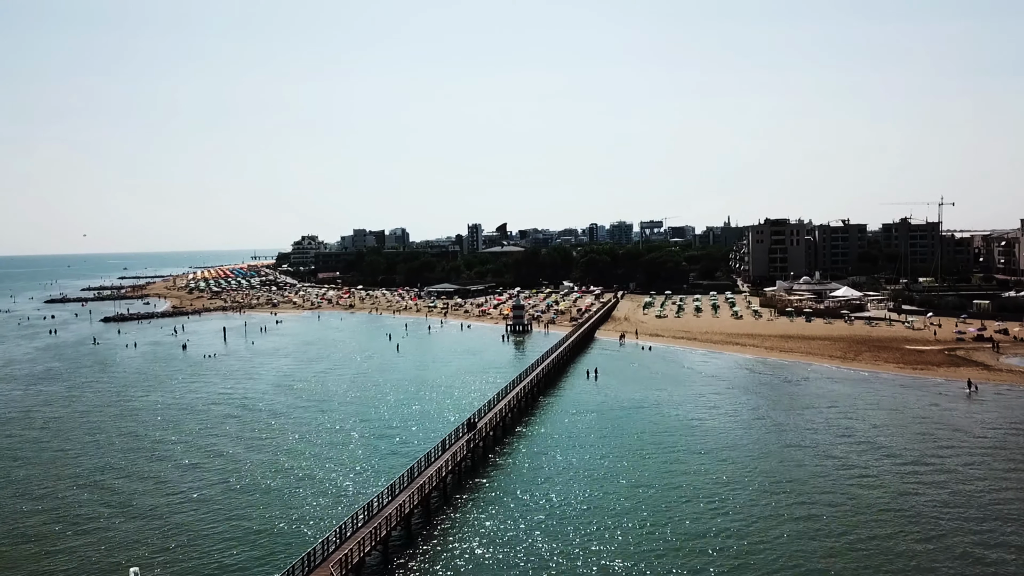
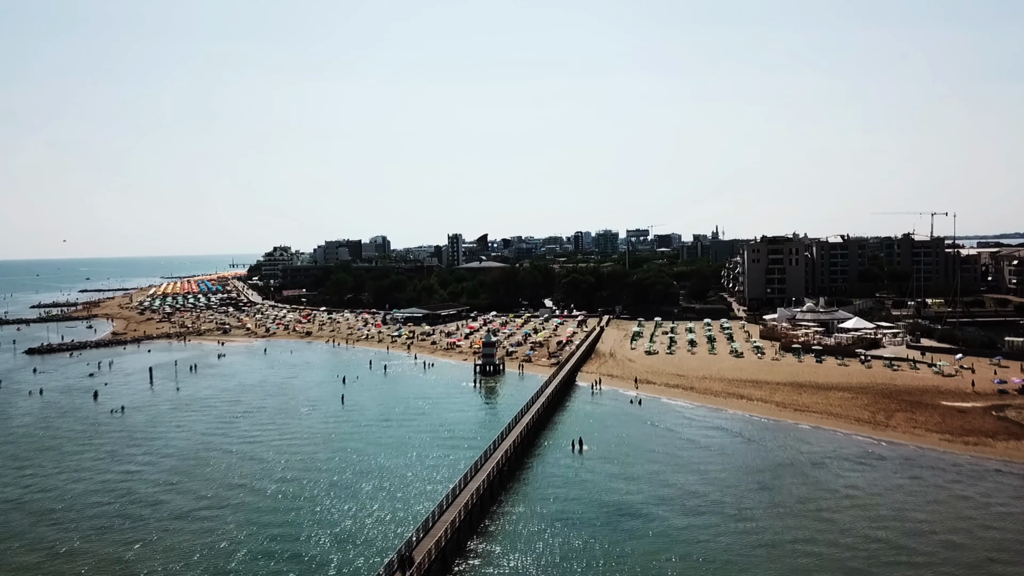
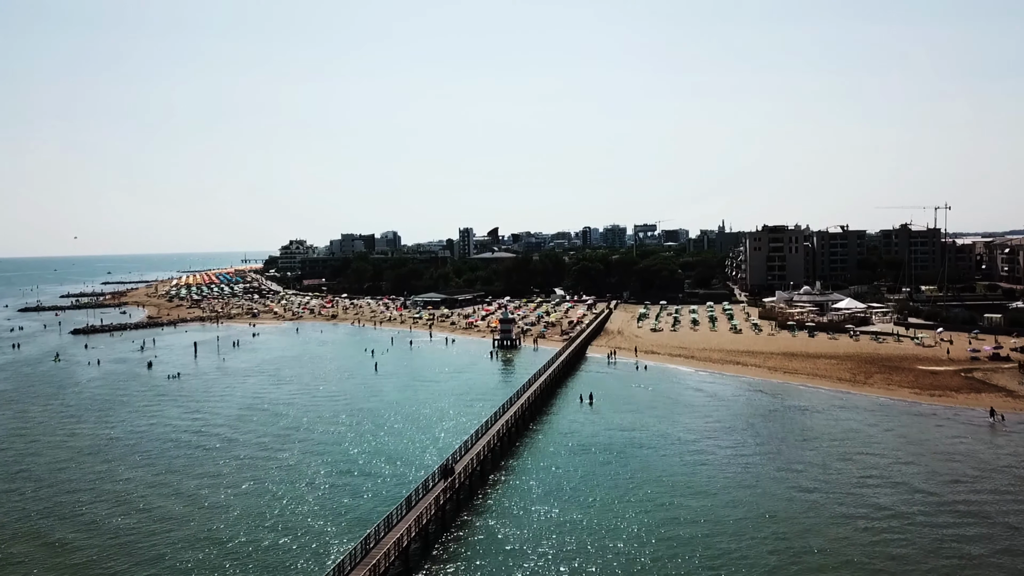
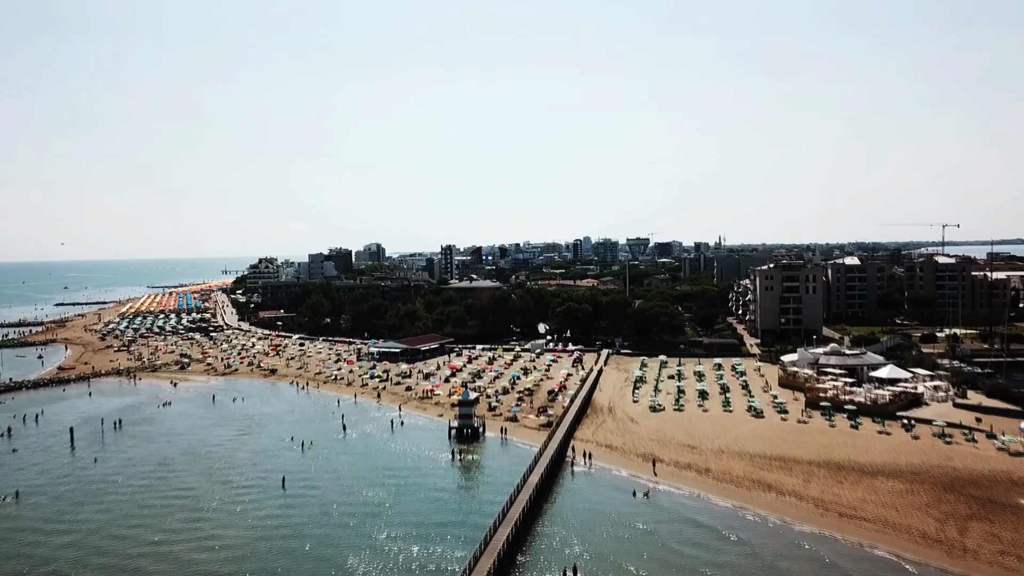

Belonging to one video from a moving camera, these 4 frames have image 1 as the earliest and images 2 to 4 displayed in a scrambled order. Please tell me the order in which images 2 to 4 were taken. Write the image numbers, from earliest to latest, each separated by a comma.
3, 2, 4
